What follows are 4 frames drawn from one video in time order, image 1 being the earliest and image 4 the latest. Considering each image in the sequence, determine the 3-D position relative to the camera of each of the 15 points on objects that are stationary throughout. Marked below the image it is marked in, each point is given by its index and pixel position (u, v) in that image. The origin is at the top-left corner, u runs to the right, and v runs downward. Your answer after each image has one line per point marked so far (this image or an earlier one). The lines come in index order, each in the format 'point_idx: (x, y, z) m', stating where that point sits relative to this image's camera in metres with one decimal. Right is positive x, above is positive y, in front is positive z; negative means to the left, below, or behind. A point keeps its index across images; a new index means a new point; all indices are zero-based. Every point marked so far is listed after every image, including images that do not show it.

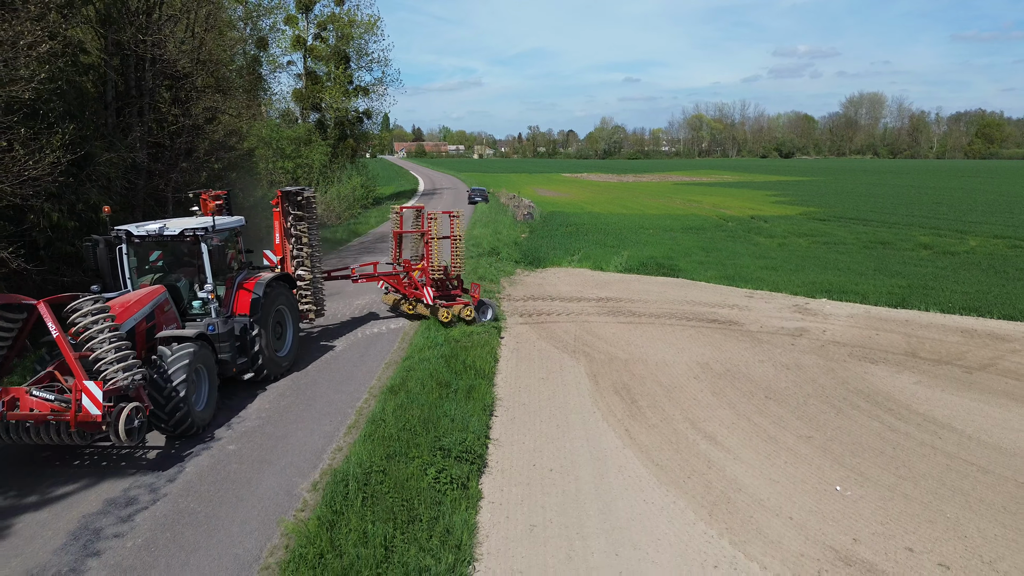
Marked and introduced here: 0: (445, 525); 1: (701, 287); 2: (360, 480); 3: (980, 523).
0: (-0.6, -2.0, +6.1) m
1: (+4.7, 0.0, +17.3) m
2: (-1.4, -1.8, +6.6) m
3: (+4.5, -2.3, +6.8) m
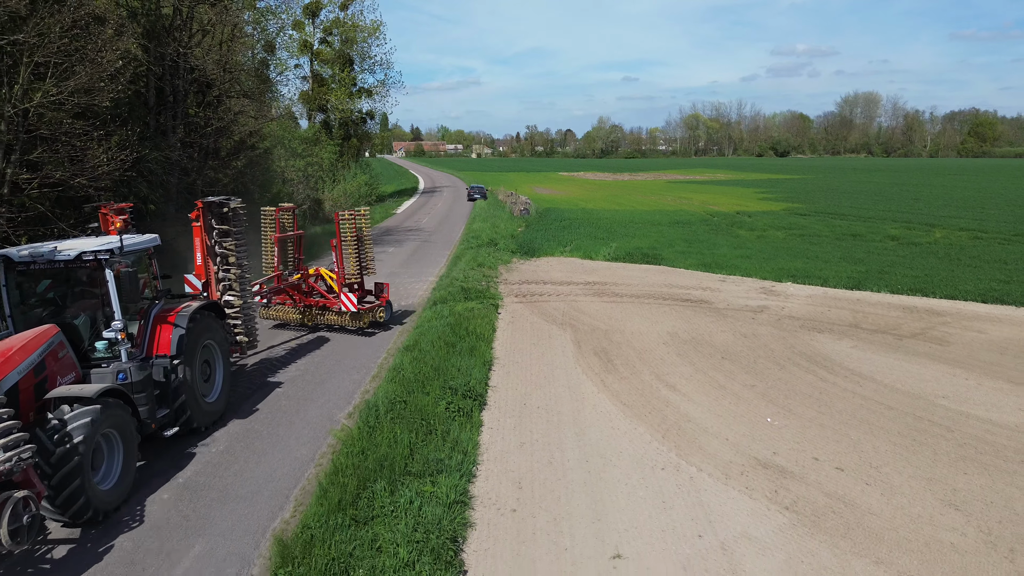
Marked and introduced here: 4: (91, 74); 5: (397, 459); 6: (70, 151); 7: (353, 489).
0: (-0.6, -1.7, +7.9) m
1: (+4.6, +0.4, +19.1) m
2: (-1.5, -1.4, +8.4) m
3: (+4.4, -1.9, +8.6) m
4: (-6.8, +3.4, +11.3) m
5: (-1.1, -1.7, +7.0) m
6: (-7.1, +2.2, +11.3) m
7: (-1.4, -1.8, +6.4) m
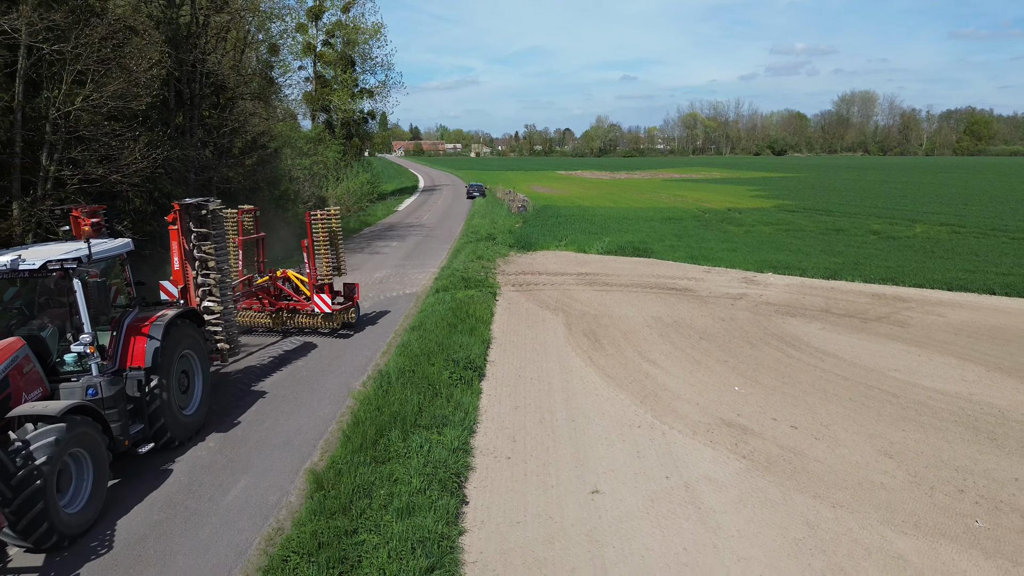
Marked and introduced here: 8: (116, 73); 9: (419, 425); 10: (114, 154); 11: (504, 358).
0: (-0.7, -1.4, +9.1) m
1: (+4.5, +0.7, +20.3) m
2: (-1.5, -1.2, +9.5) m
3: (+4.4, -1.6, +9.7) m
4: (-6.8, +3.7, +12.4) m
5: (-1.2, -1.5, +8.2) m
6: (-7.2, +2.4, +12.4) m
7: (-1.5, -1.6, +7.5) m
8: (-7.0, +3.8, +12.5) m
9: (-1.1, -1.6, +8.0) m
10: (-7.1, +2.4, +12.5) m
11: (-0.1, -1.1, +11.4) m
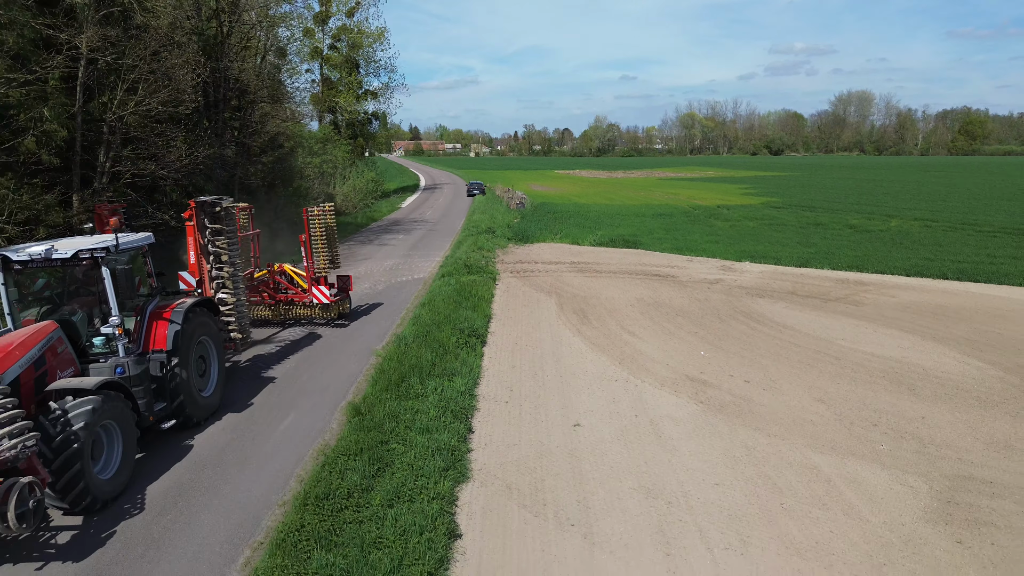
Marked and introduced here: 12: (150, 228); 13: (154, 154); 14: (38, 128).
0: (-0.7, -1.1, +10.8) m
1: (+4.5, +1.0, +22.0) m
2: (-1.6, -0.8, +11.2) m
3: (+4.3, -1.3, +11.4) m
4: (-6.9, +4.0, +14.1) m
5: (-1.2, -1.1, +9.9) m
6: (-7.2, +2.8, +14.1) m
7: (-1.5, -1.2, +9.2) m
8: (-7.1, +4.2, +14.2) m
9: (-1.1, -1.2, +9.7) m
10: (-7.1, +2.7, +14.2) m
11: (-0.2, -0.8, +13.1) m
12: (-8.2, +1.3, +15.7) m
13: (-7.2, +2.7, +14.3) m
14: (-8.1, +2.7, +12.0) m
